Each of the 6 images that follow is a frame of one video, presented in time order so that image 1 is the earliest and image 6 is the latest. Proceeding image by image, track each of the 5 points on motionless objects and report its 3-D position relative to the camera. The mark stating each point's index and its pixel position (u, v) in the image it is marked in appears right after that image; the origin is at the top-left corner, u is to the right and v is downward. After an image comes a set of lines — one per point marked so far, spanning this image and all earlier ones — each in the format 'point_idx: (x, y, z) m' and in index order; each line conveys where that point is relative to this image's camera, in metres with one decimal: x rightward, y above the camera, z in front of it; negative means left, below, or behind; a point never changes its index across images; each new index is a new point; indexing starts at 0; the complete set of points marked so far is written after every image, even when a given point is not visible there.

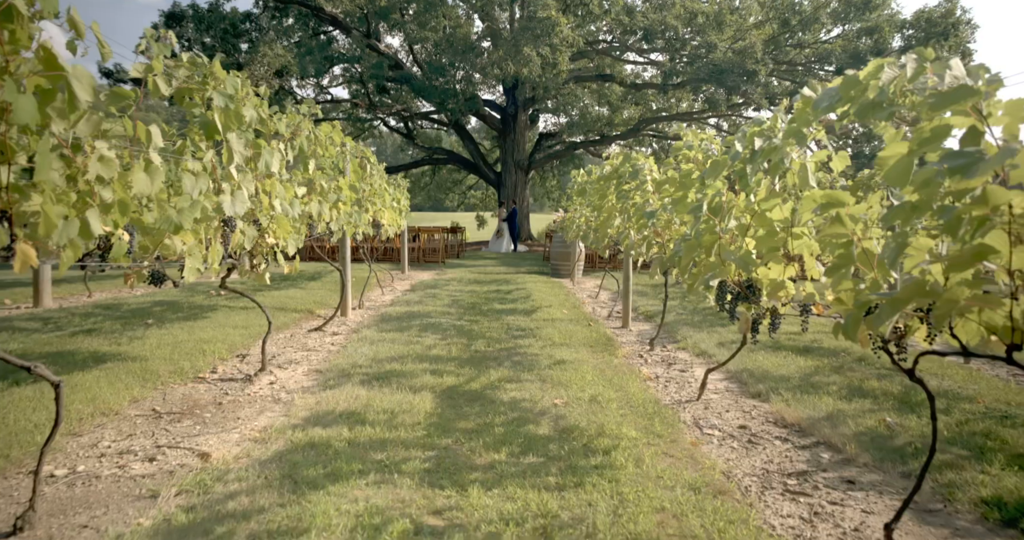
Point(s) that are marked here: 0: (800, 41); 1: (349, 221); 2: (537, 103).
0: (+7.8, +6.2, +17.8) m
1: (-1.7, +0.5, +6.8) m
2: (+0.8, +4.9, +19.1) m
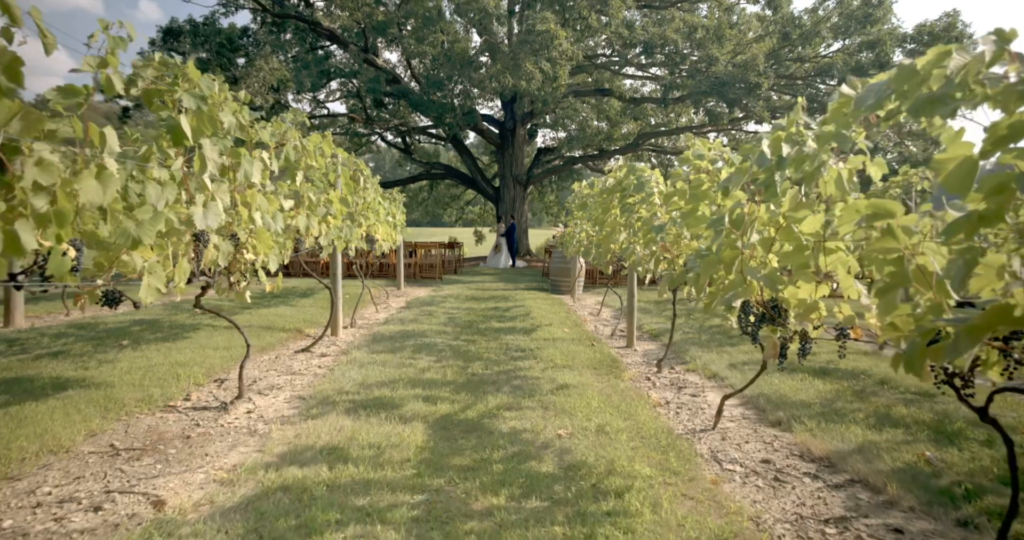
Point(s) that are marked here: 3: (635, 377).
0: (+7.8, +5.8, +17.7) m
1: (-1.7, +0.3, +6.4) m
2: (+0.7, +4.4, +18.9) m
3: (+1.0, -0.9, +5.5) m
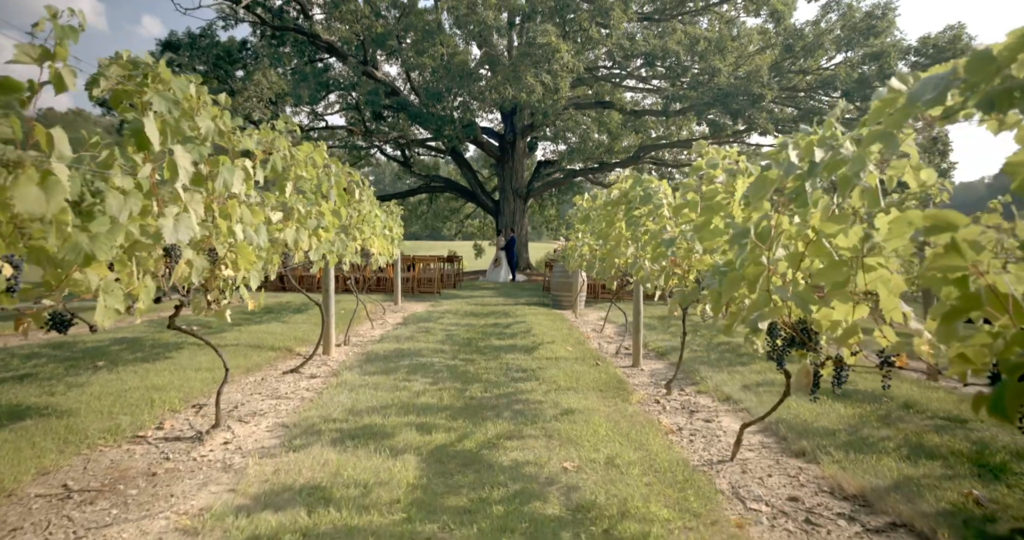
0: (+7.8, +5.4, +17.5) m
1: (-1.7, +0.2, +6.1) m
2: (+0.7, +4.0, +18.6) m
3: (+1.0, -1.0, +5.2) m
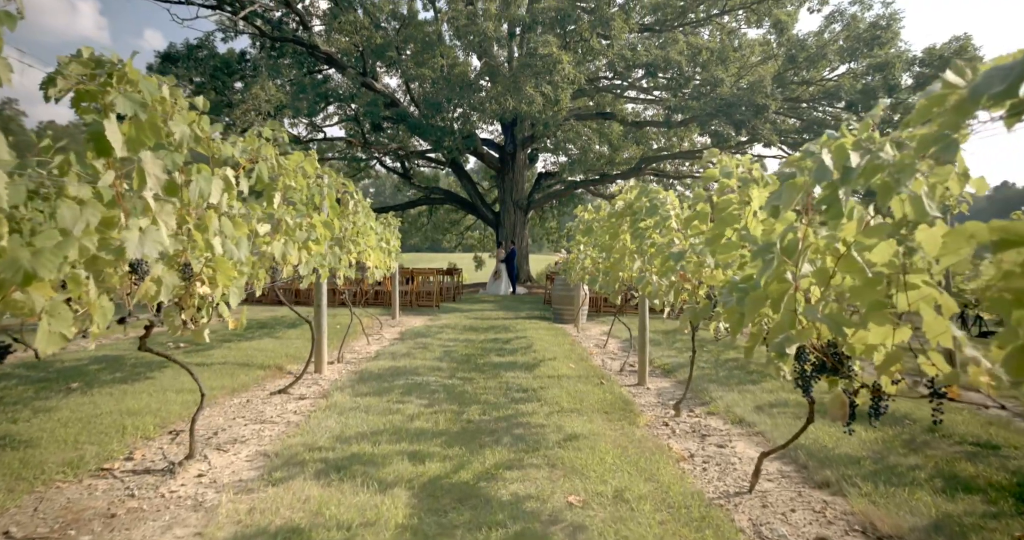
0: (+7.8, +5.1, +17.3) m
1: (-1.7, +0.1, +5.9) m
2: (+0.7, +3.6, +18.4) m
3: (+1.0, -1.1, +4.9) m
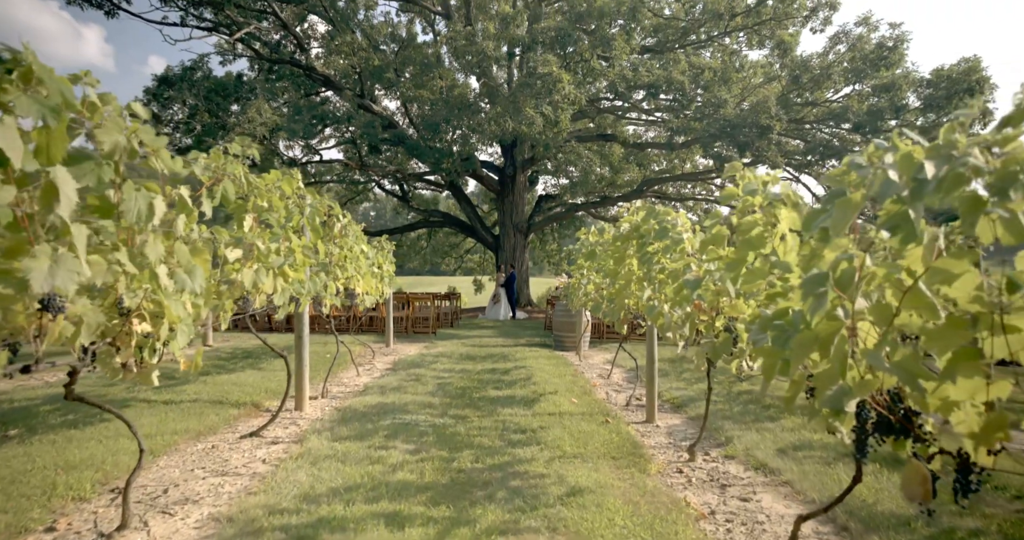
0: (+7.7, +4.5, +17.0) m
1: (-1.7, -0.2, +5.4) m
2: (+0.7, +3.0, +18.1) m
3: (+1.0, -1.3, +4.4) m
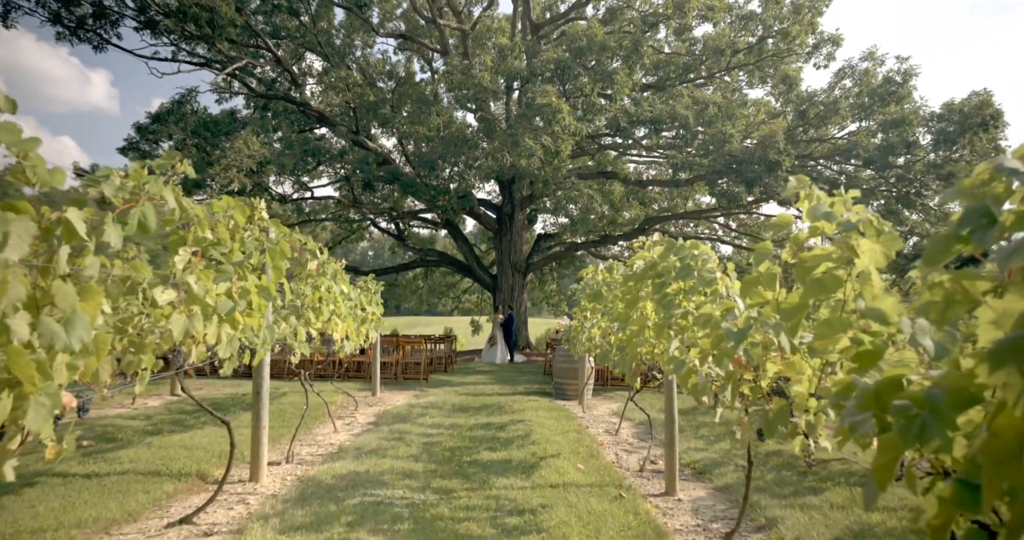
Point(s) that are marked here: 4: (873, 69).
0: (+7.7, +3.4, +16.5) m
1: (-1.8, -0.5, +4.6) m
2: (+0.6, +1.9, +17.4) m
3: (+1.0, -1.6, +3.5) m
4: (+8.9, +4.9, +16.0) m
